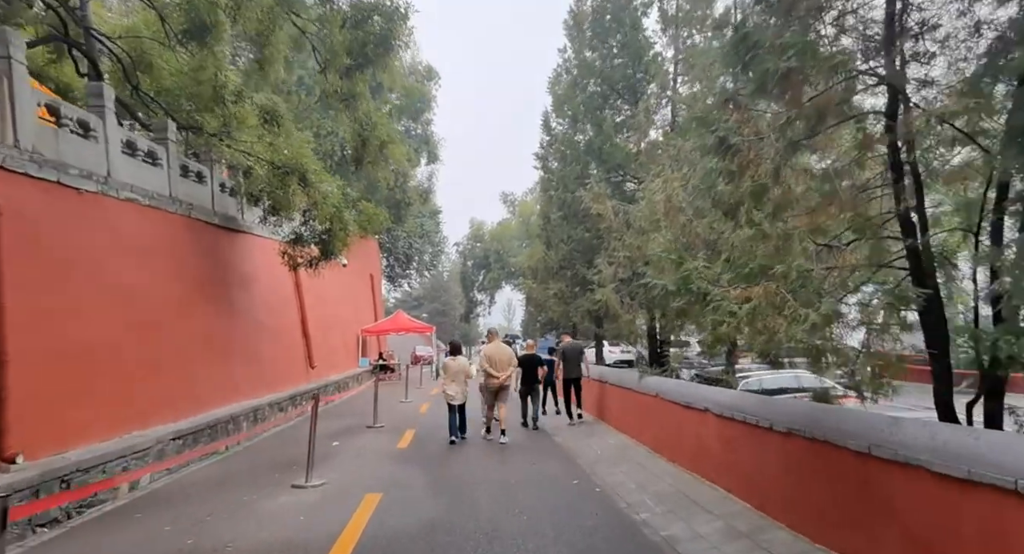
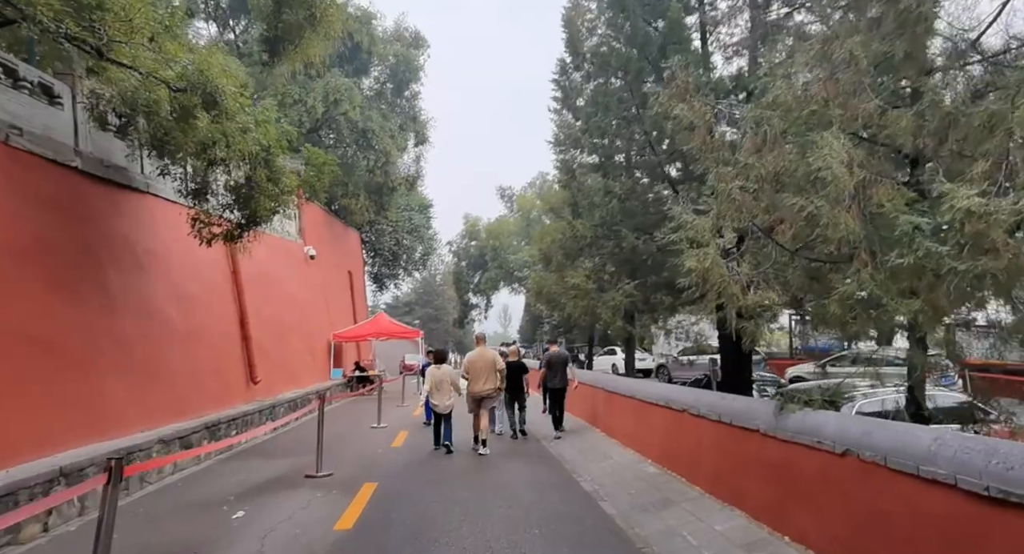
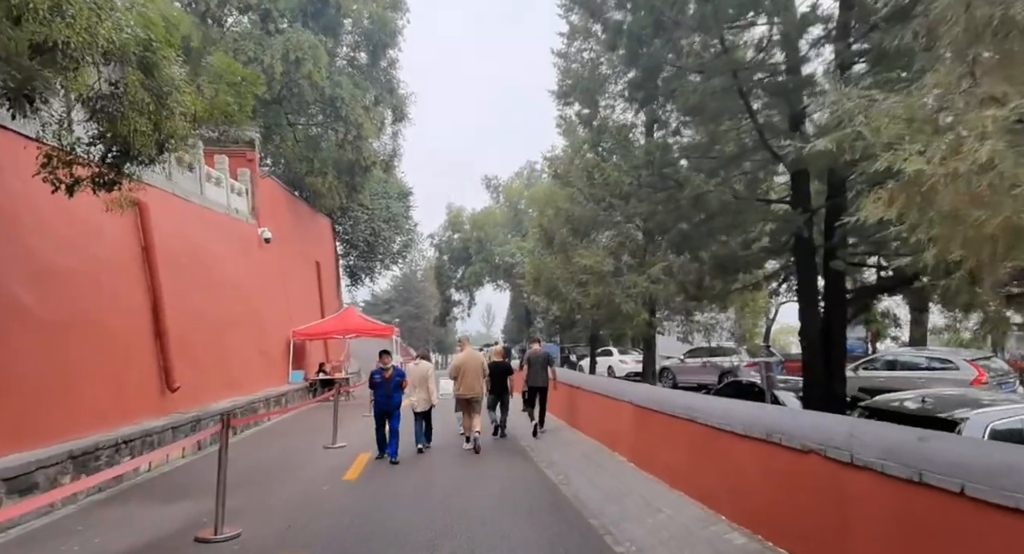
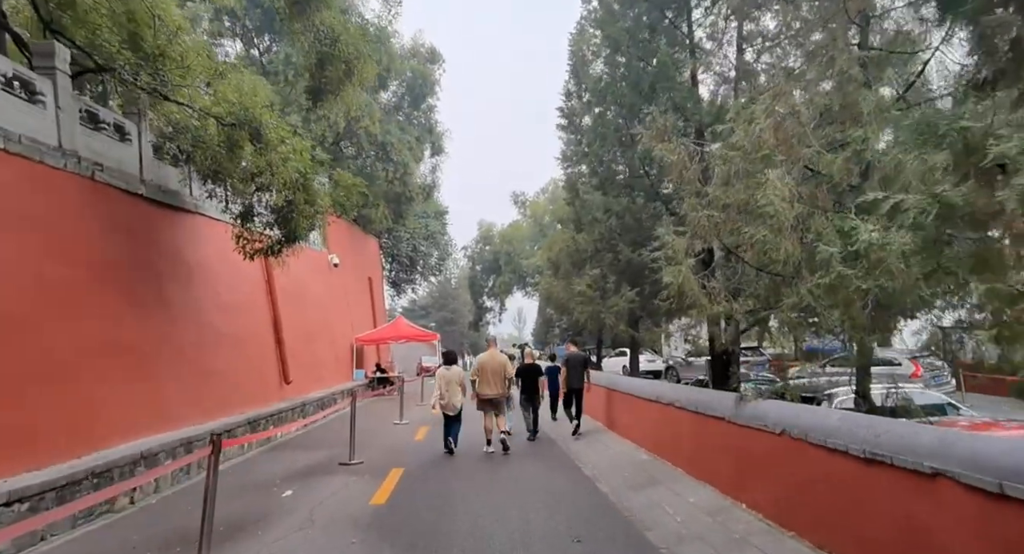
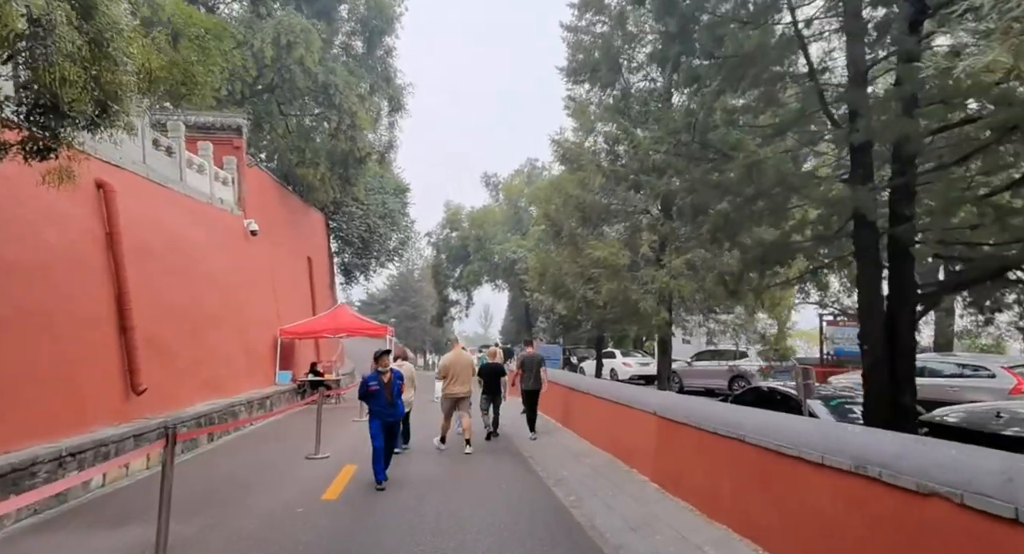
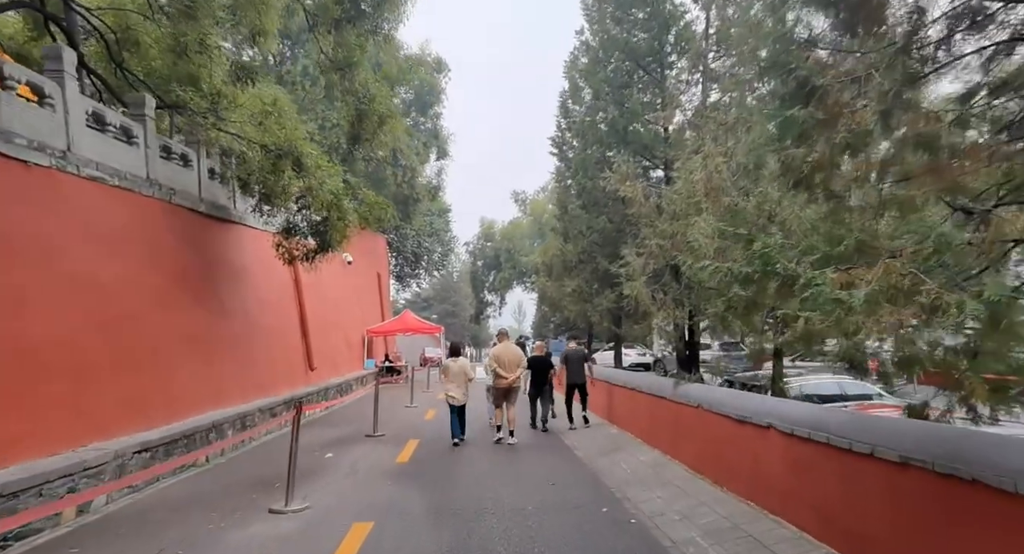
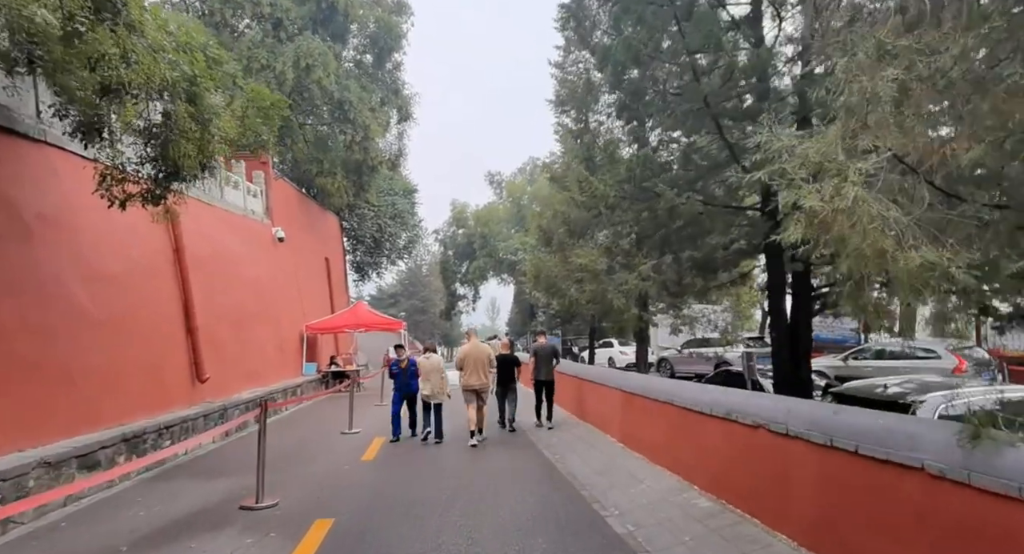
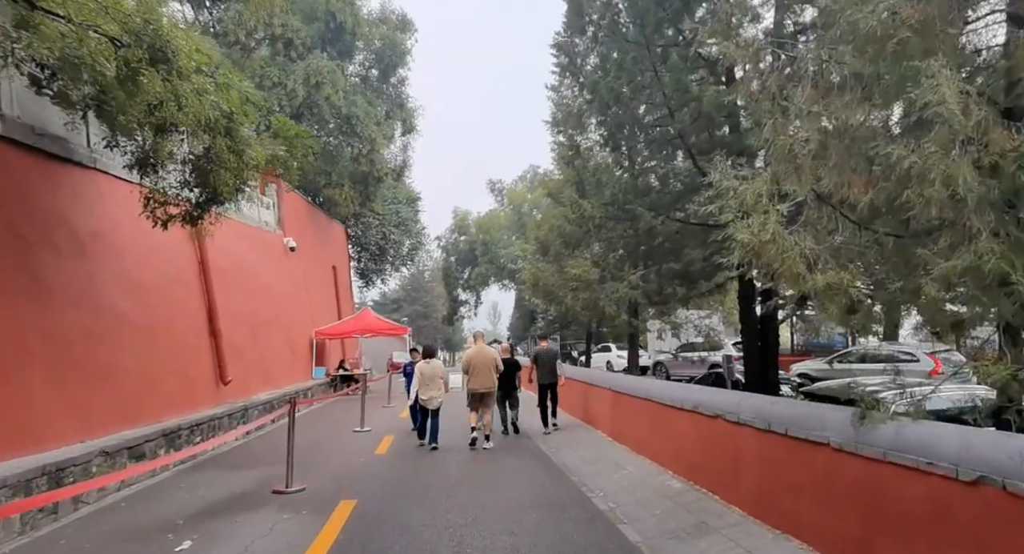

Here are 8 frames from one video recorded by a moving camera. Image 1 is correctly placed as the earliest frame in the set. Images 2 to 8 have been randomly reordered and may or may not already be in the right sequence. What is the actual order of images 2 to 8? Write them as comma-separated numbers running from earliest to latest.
6, 4, 2, 8, 7, 3, 5
